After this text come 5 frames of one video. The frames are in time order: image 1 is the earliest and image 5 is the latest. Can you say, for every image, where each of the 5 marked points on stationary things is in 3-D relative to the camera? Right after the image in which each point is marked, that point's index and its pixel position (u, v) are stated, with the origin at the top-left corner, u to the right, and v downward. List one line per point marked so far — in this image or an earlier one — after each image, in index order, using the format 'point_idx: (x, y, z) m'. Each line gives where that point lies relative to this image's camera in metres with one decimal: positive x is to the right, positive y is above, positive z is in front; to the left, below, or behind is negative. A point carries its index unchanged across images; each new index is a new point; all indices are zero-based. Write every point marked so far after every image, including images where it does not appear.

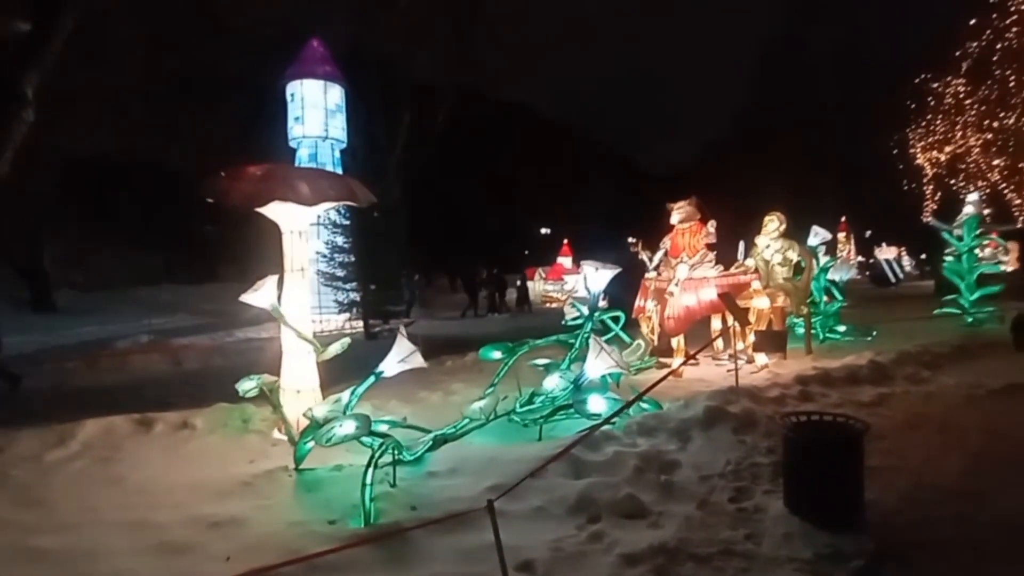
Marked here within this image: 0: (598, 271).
0: (+1.5, +0.3, +8.0) m
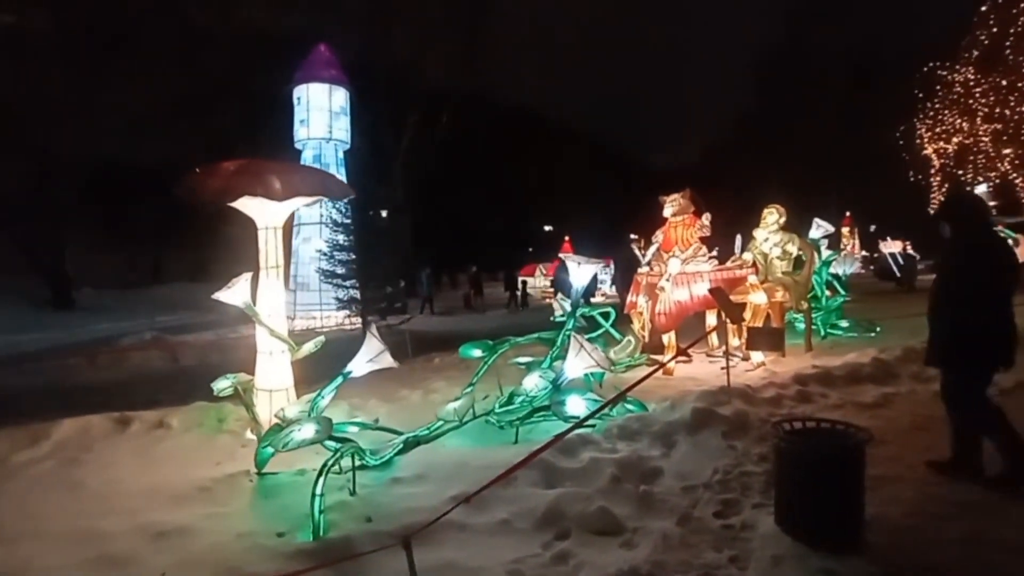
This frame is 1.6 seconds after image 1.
0: (+1.1, +0.4, +7.6) m
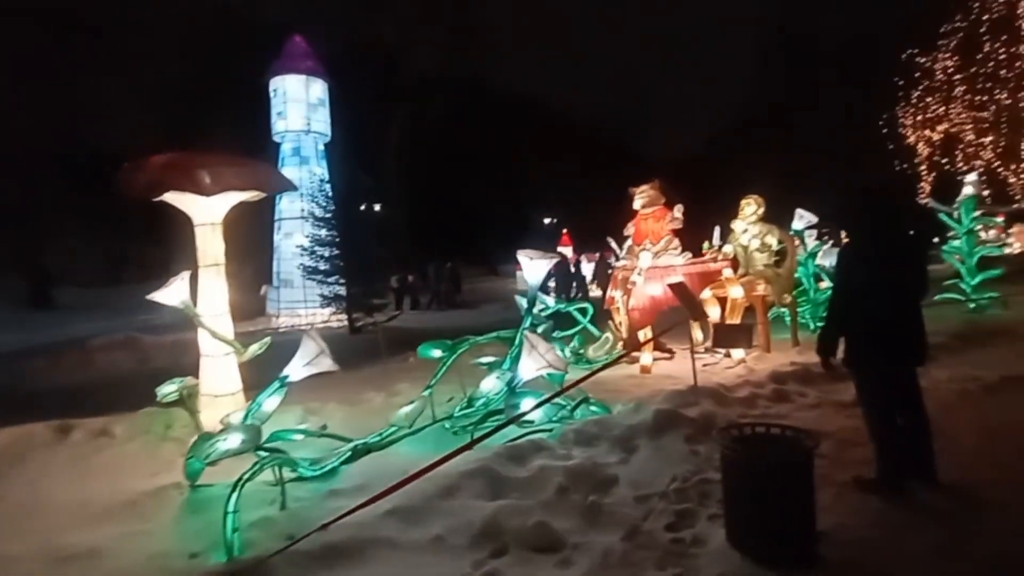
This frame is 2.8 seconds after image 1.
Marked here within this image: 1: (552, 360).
0: (+0.4, +0.4, +7.1) m
1: (+0.5, -1.0, +6.4) m
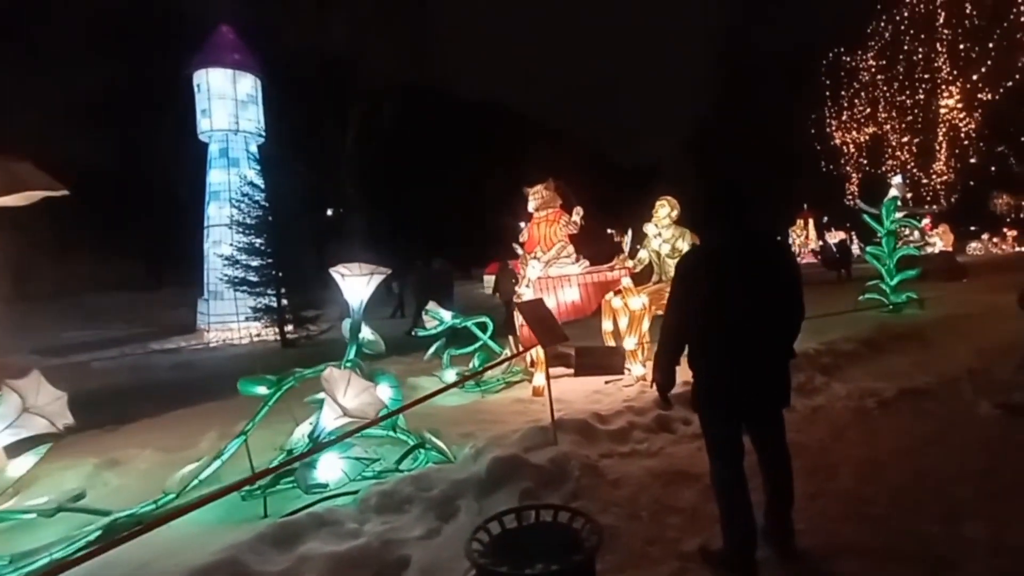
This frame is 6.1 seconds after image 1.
0: (-2.0, +0.1, +5.9) m
1: (-1.8, -1.3, +5.2) m
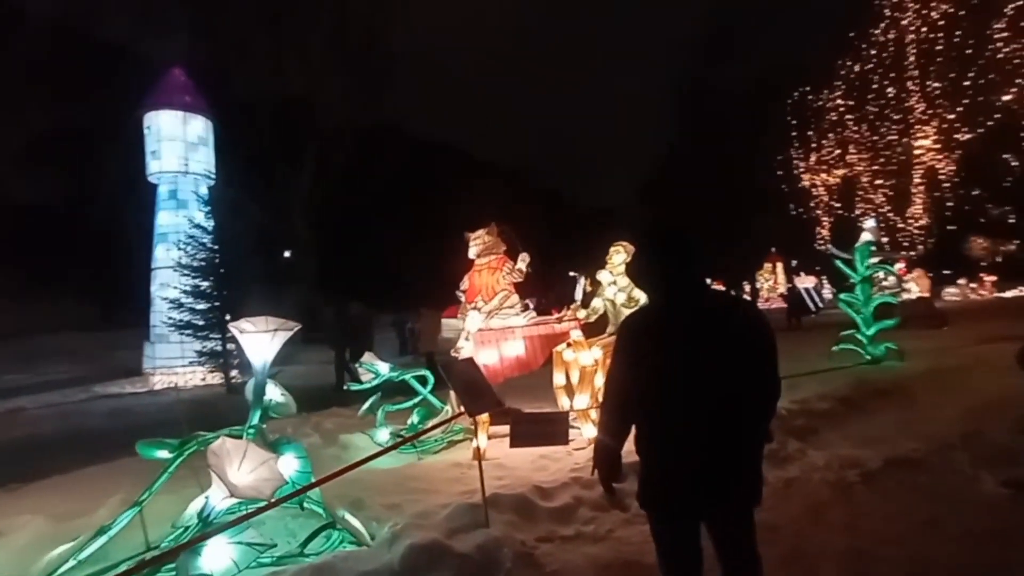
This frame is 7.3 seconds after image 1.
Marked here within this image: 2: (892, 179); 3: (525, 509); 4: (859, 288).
0: (-2.8, -0.5, +5.4) m
1: (-2.6, -1.9, +4.5) m
2: (+14.3, +3.5, +17.7) m
3: (+0.2, -2.8, +5.8) m
4: (+10.6, -0.4, +14.2) m
